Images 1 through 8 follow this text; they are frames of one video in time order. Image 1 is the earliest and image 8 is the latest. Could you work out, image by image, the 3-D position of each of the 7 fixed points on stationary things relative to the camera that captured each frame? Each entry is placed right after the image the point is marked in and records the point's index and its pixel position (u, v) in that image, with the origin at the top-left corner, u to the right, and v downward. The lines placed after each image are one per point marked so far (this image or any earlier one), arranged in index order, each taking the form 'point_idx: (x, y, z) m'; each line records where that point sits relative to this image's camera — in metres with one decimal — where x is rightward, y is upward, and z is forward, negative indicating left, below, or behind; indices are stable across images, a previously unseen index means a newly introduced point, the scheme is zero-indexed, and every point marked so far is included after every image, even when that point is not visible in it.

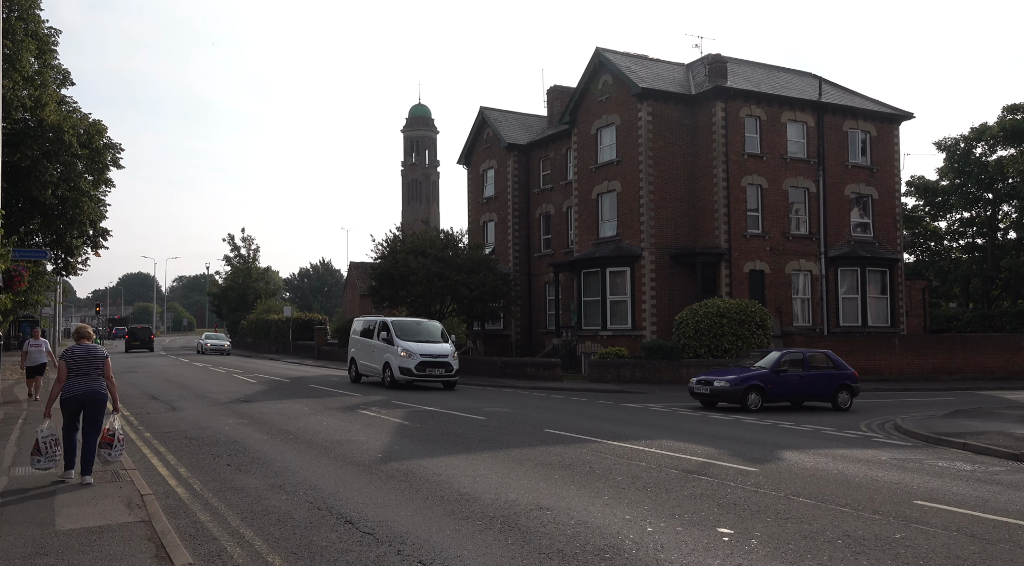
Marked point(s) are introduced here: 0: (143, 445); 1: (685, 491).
0: (-5.5, -2.4, +12.4) m
1: (+1.6, -2.0, +7.9) m
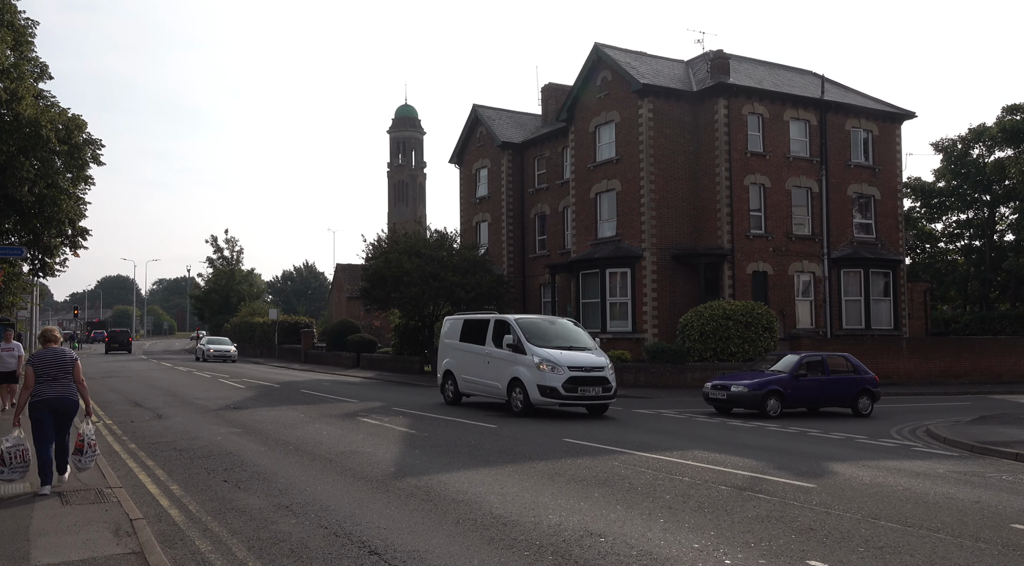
0: (-5.2, -2.4, +11.4) m
1: (+2.0, -1.9, +7.0) m
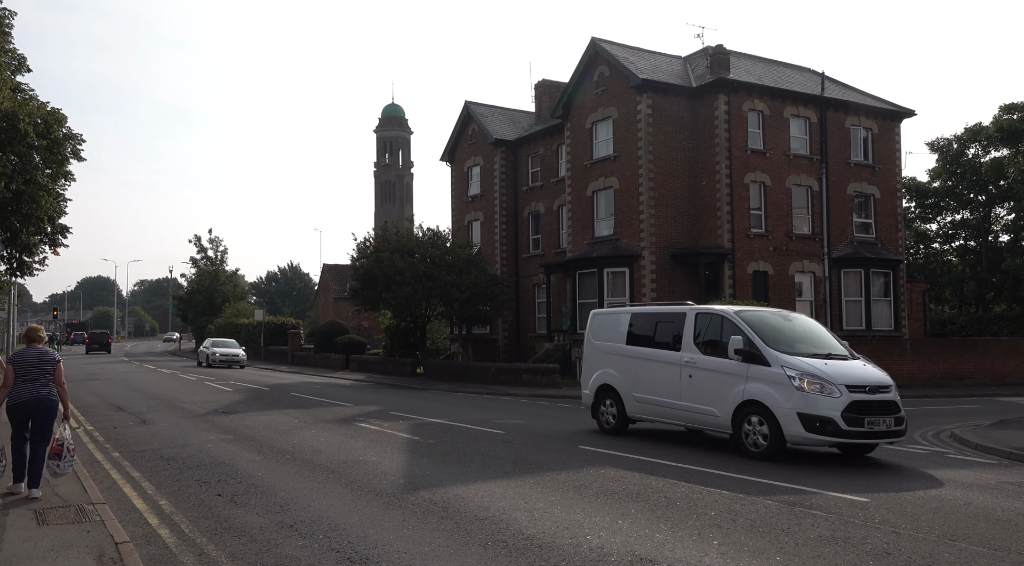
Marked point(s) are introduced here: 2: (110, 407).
0: (-5.0, -2.3, +10.5) m
1: (+2.2, -1.9, +6.3) m
2: (-9.0, -2.8, +18.8) m
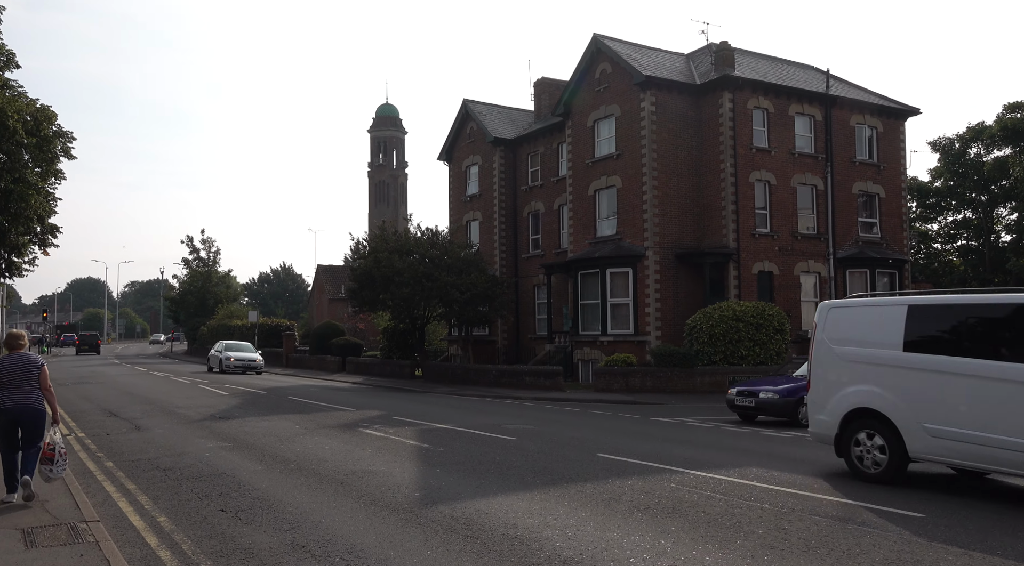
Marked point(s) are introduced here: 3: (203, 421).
0: (-4.8, -2.3, +9.9) m
1: (+2.5, -1.9, +5.8) m
2: (-8.9, -2.8, +18.1) m
3: (-5.9, -2.6, +15.9) m
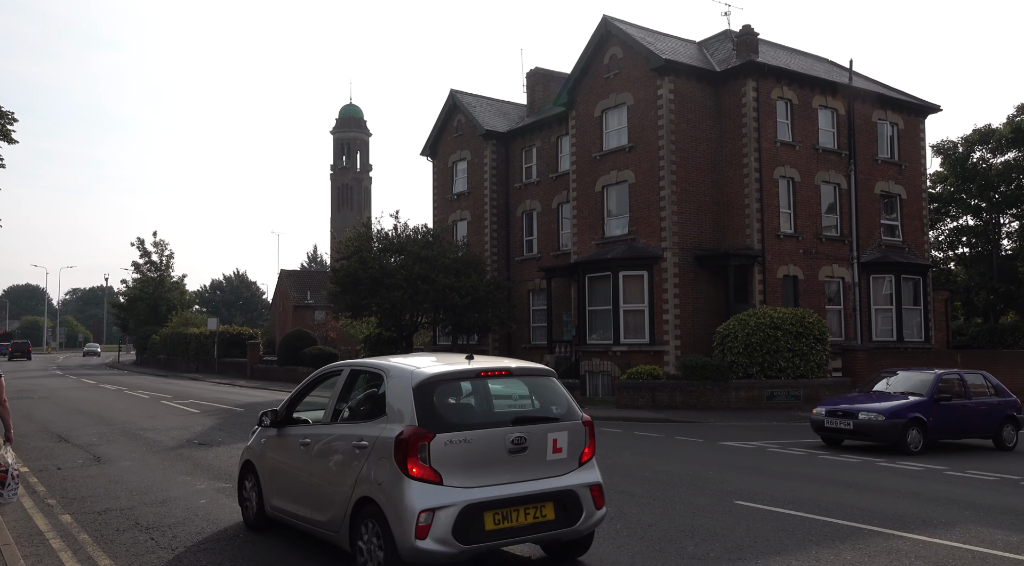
0: (-3.7, -2.2, +6.9) m
1: (+3.8, -1.7, +3.2) m
2: (-8.2, -2.7, +14.9) m
3: (-5.1, -2.5, +12.8) m
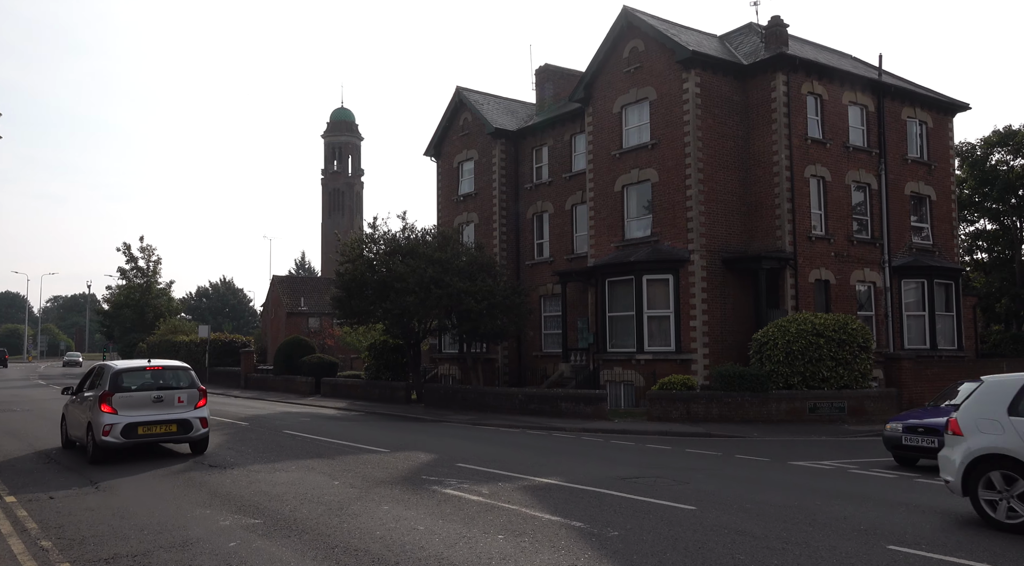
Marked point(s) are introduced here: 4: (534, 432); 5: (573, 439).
0: (-2.8, -2.1, +5.3) m
1: (+4.8, -1.6, +1.8) m
2: (-7.5, -2.8, +13.3) m
3: (-4.3, -2.5, +11.2) m
4: (+0.5, -3.2, +17.9) m
5: (+1.2, -3.0, +16.0) m
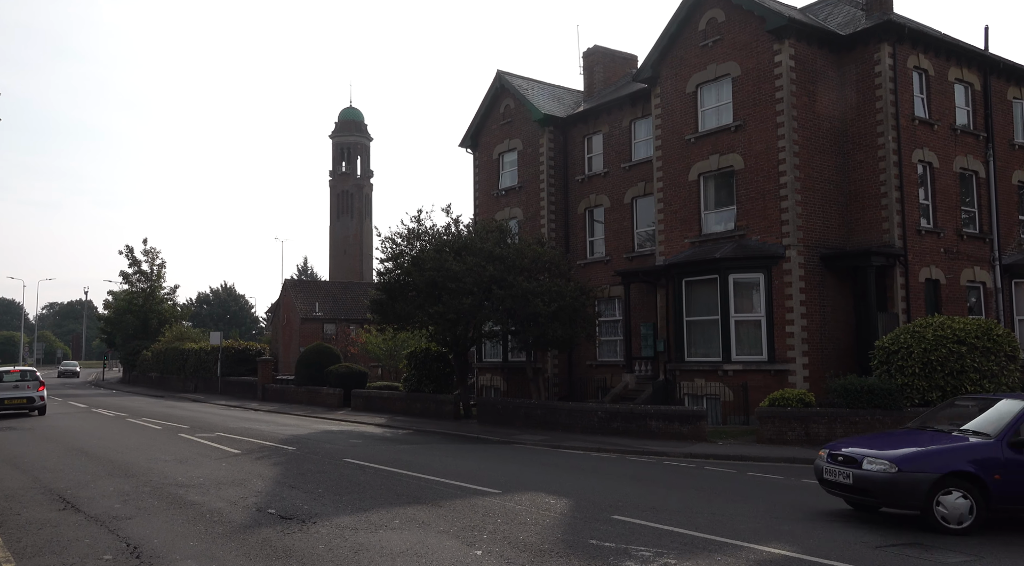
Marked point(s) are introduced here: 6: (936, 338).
0: (-1.0, -2.0, +2.4) m
1: (+6.6, -1.5, -1.2) m
2: (-5.7, -2.7, +10.3) m
3: (-2.5, -2.4, +8.2) m
4: (+2.3, -3.1, +14.9) m
5: (+3.0, -2.9, +13.1) m
6: (+8.7, -1.1, +17.2) m
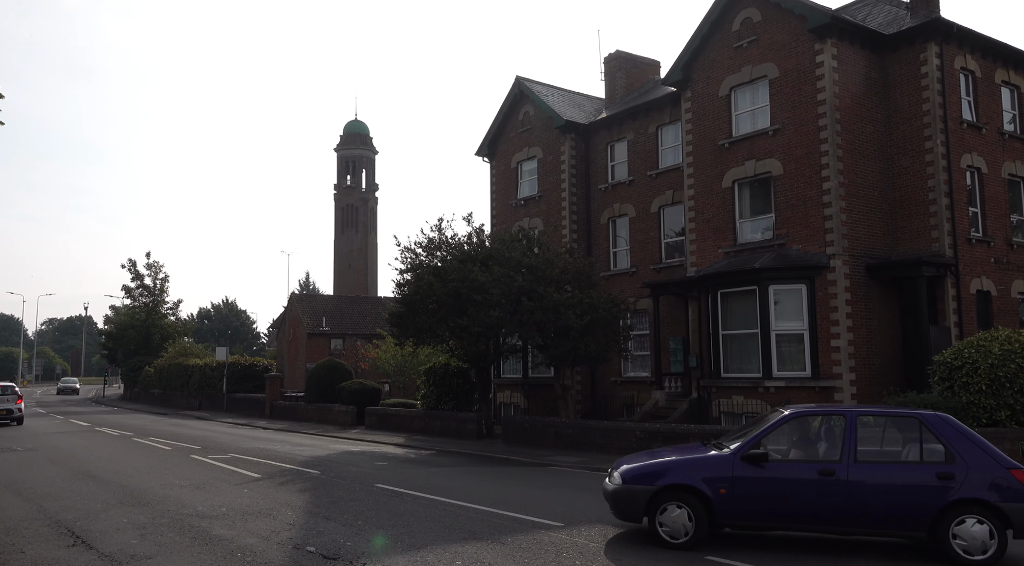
0: (-0.3, -1.9, +1.2) m
1: (+7.4, -1.3, -2.3) m
2: (-4.9, -2.7, +9.1) m
3: (-1.8, -2.5, +7.1) m
4: (+3.0, -3.3, +13.8) m
5: (+3.7, -3.1, +11.9) m
6: (+9.4, -1.3, +16.1) m
